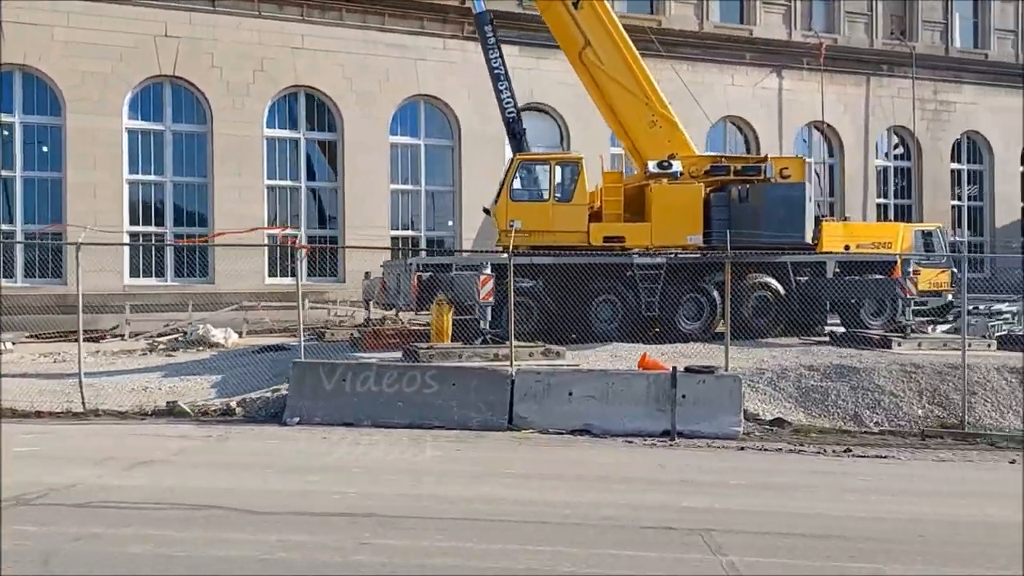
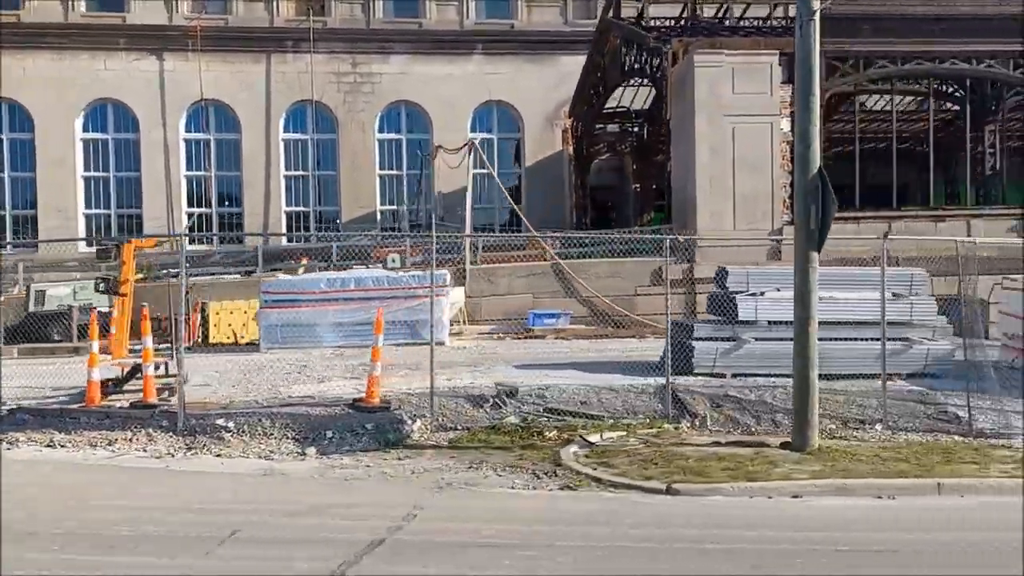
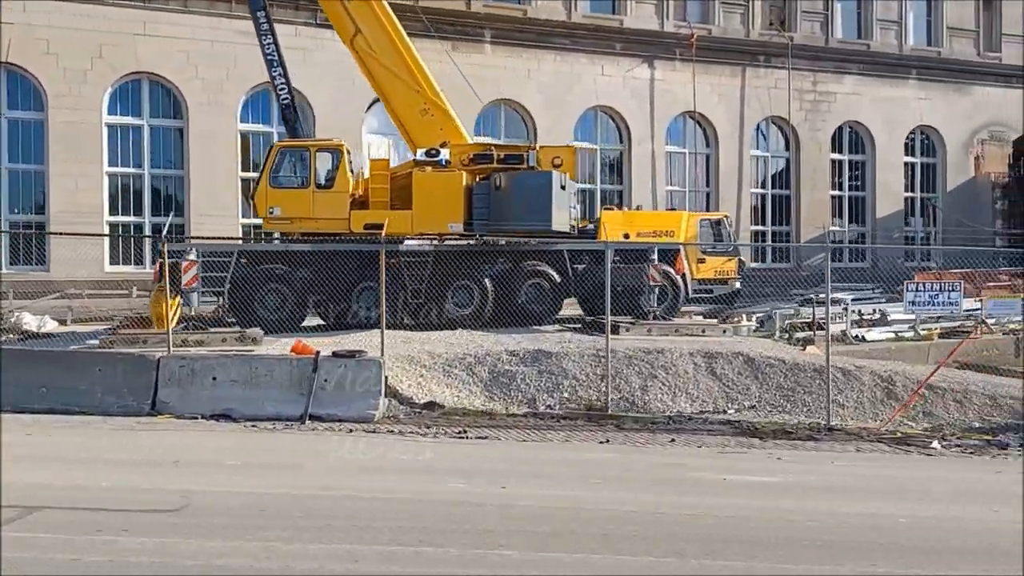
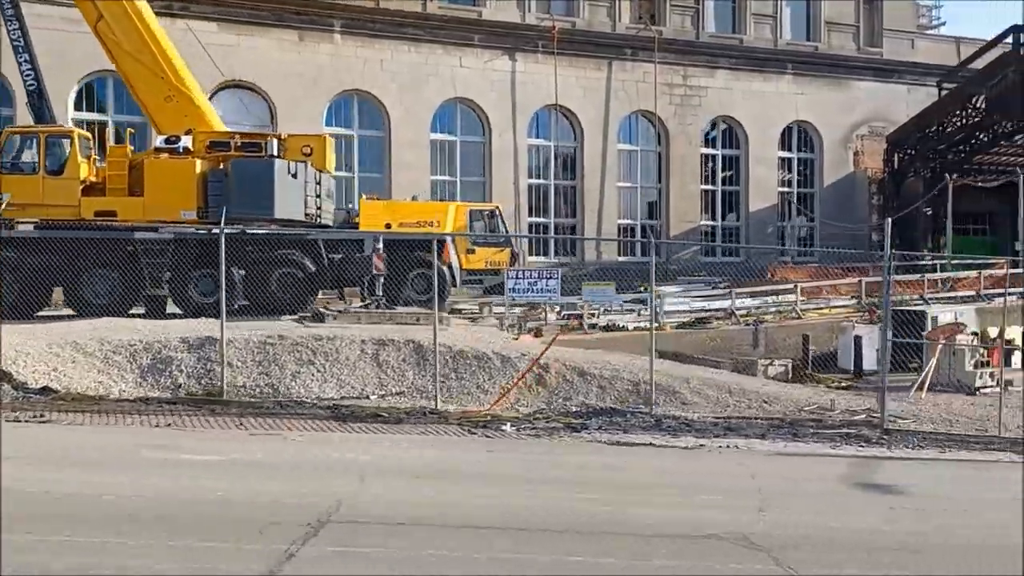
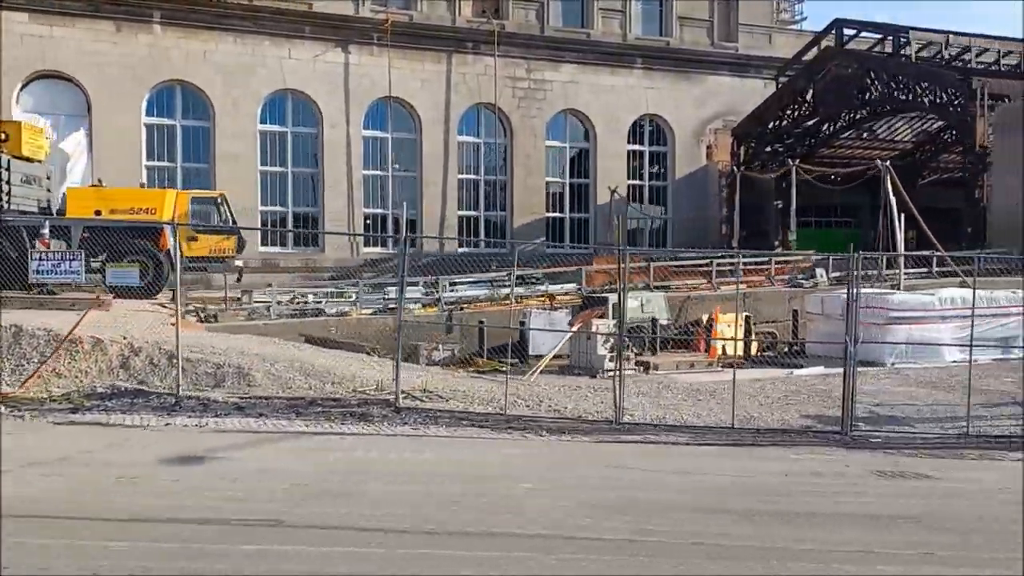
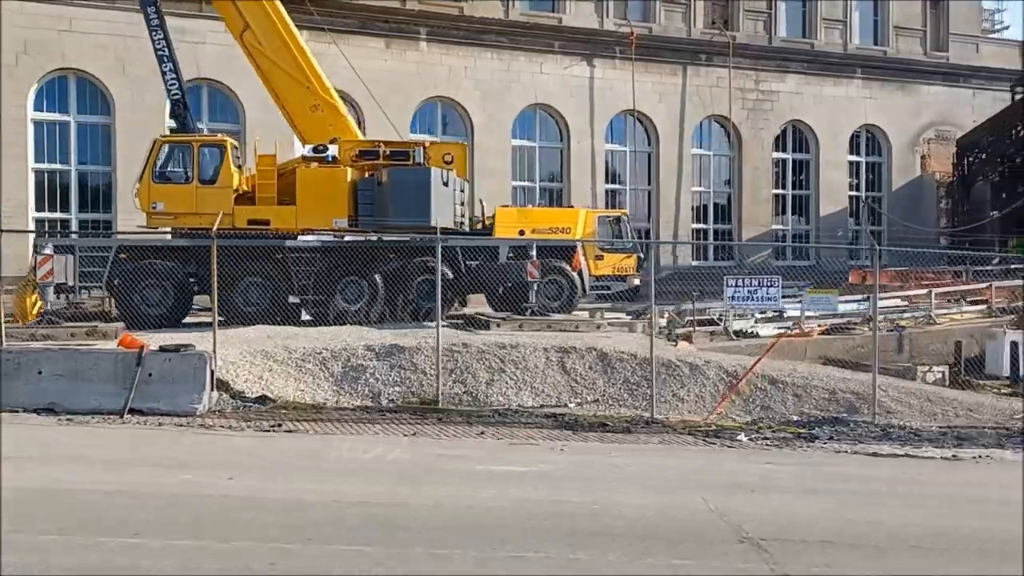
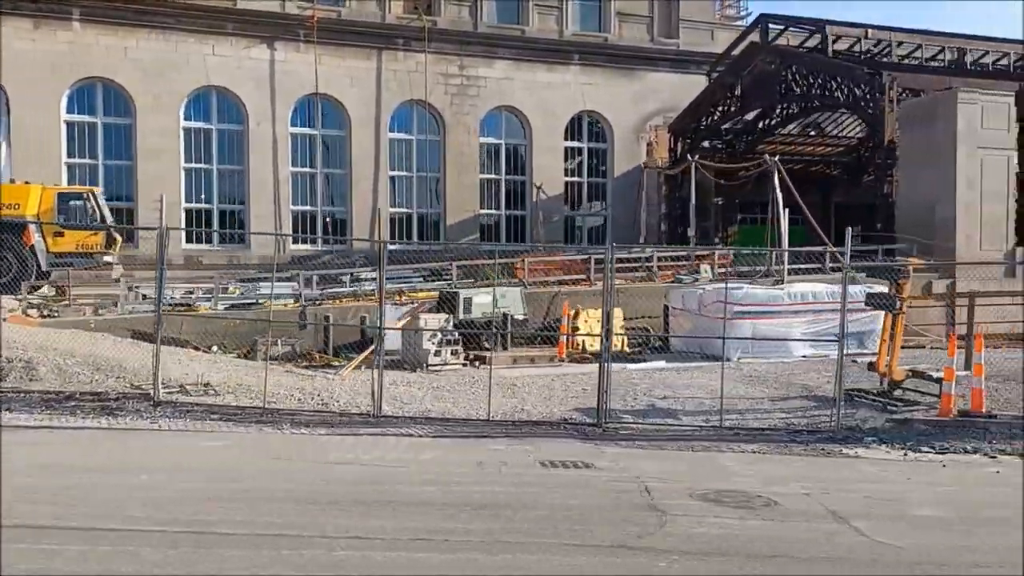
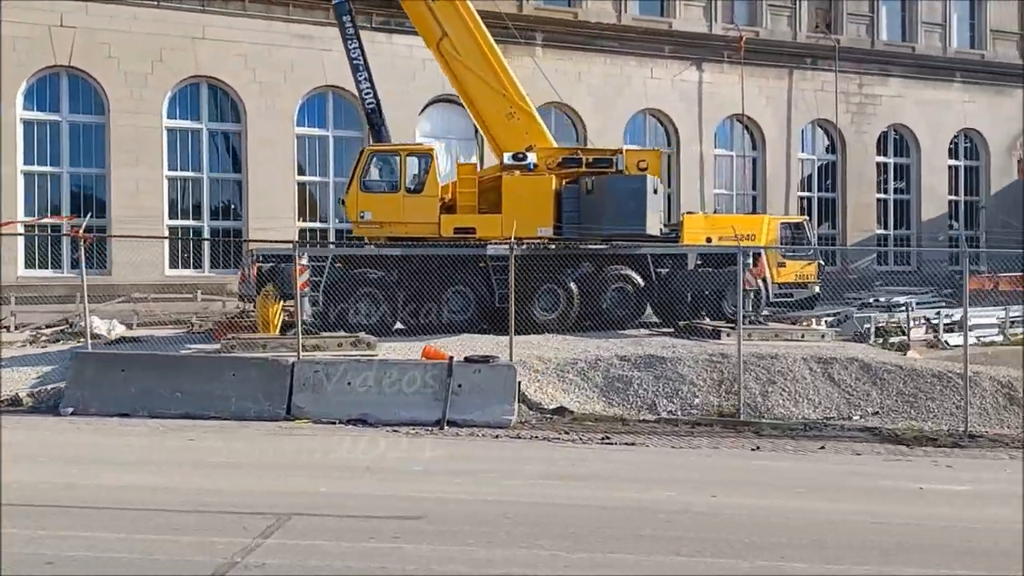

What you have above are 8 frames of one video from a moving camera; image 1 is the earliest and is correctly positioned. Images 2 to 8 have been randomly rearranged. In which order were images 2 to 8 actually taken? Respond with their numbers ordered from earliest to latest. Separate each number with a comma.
8, 3, 6, 4, 5, 7, 2
